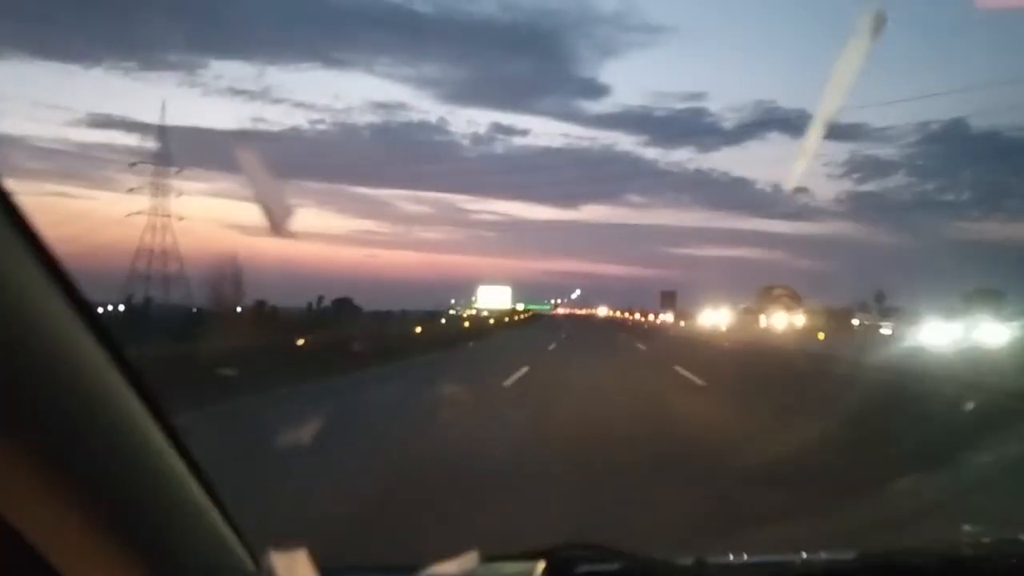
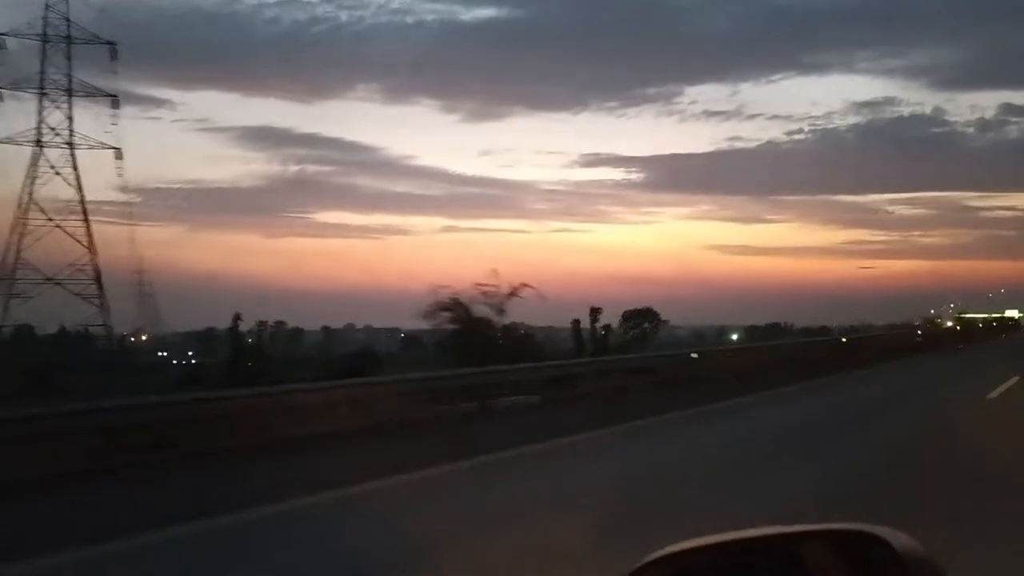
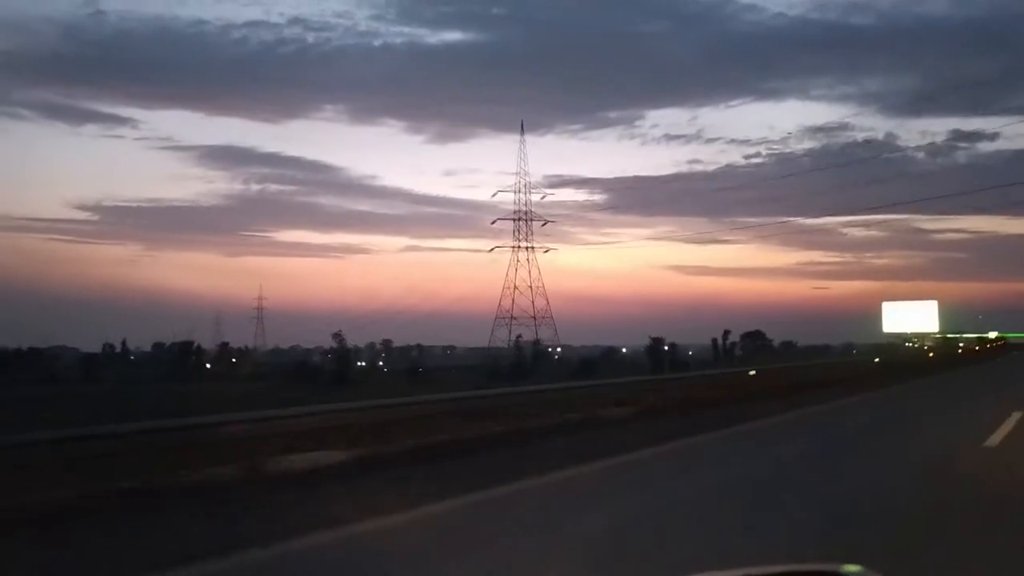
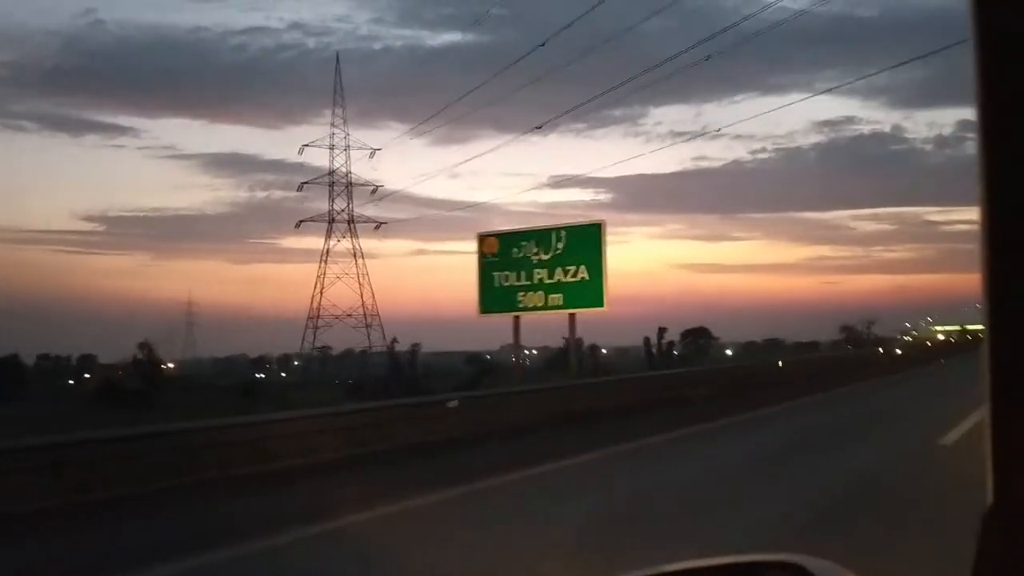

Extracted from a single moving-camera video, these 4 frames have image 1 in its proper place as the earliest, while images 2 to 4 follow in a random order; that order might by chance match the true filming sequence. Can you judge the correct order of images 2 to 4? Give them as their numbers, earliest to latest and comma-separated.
3, 4, 2
